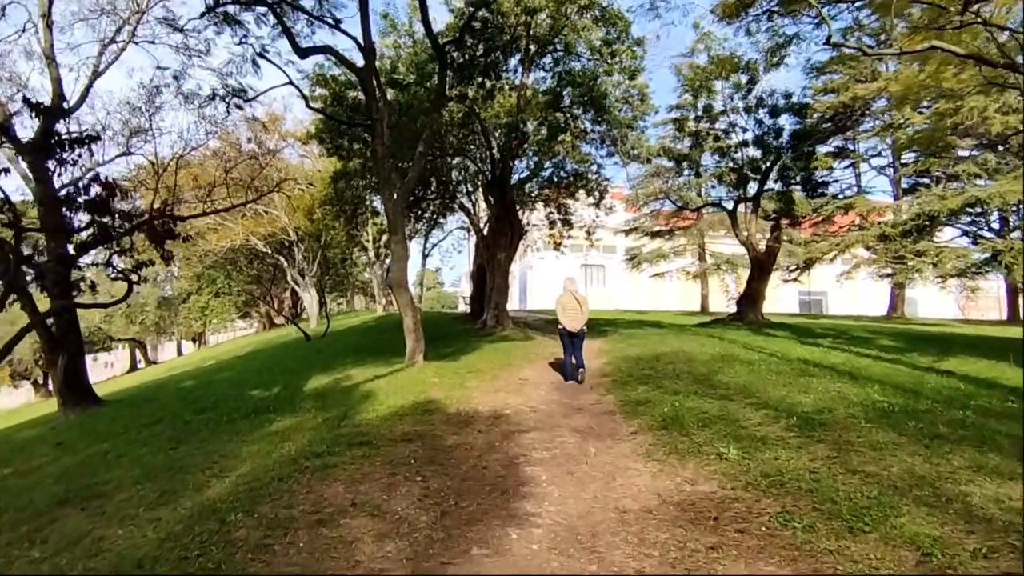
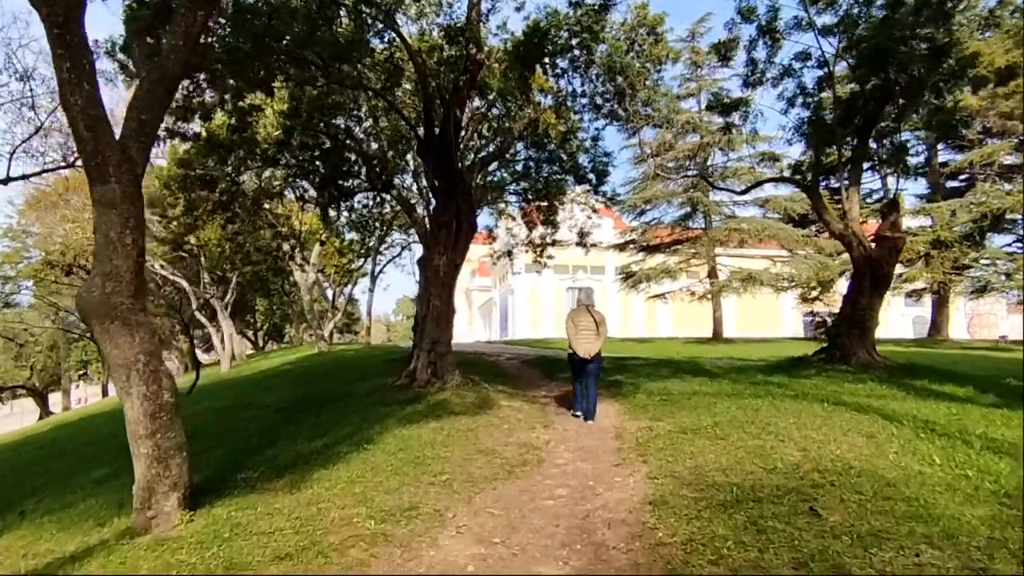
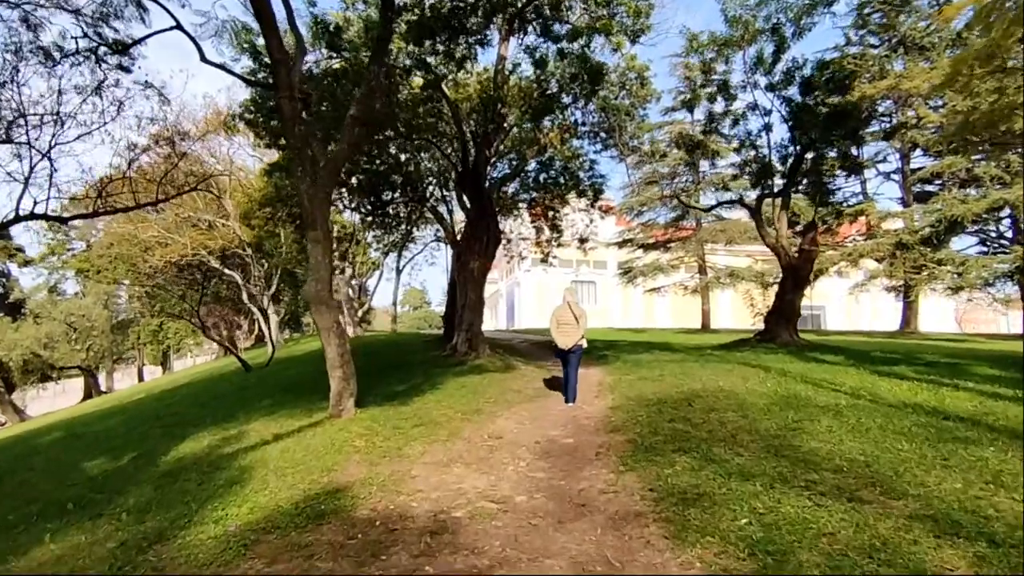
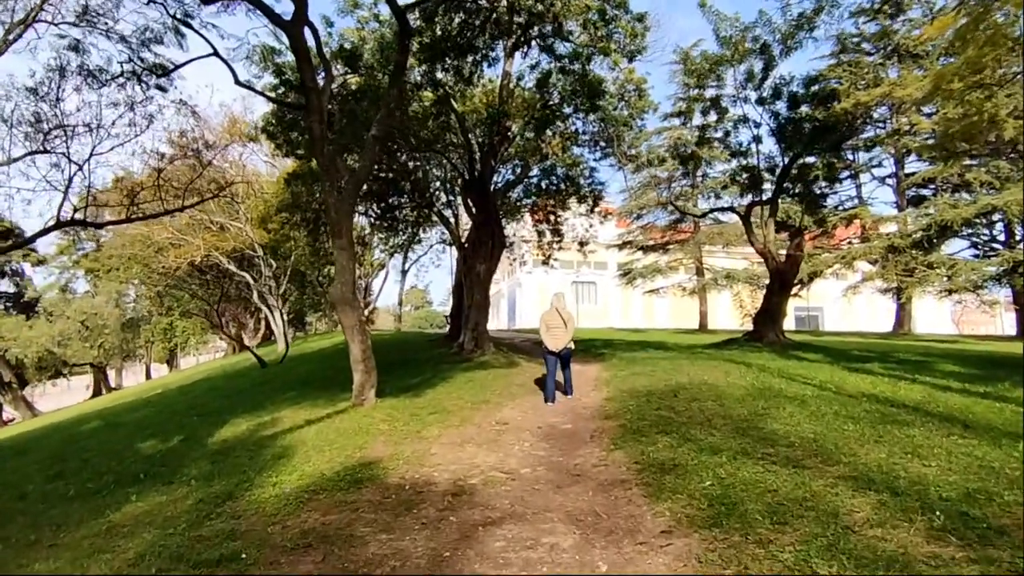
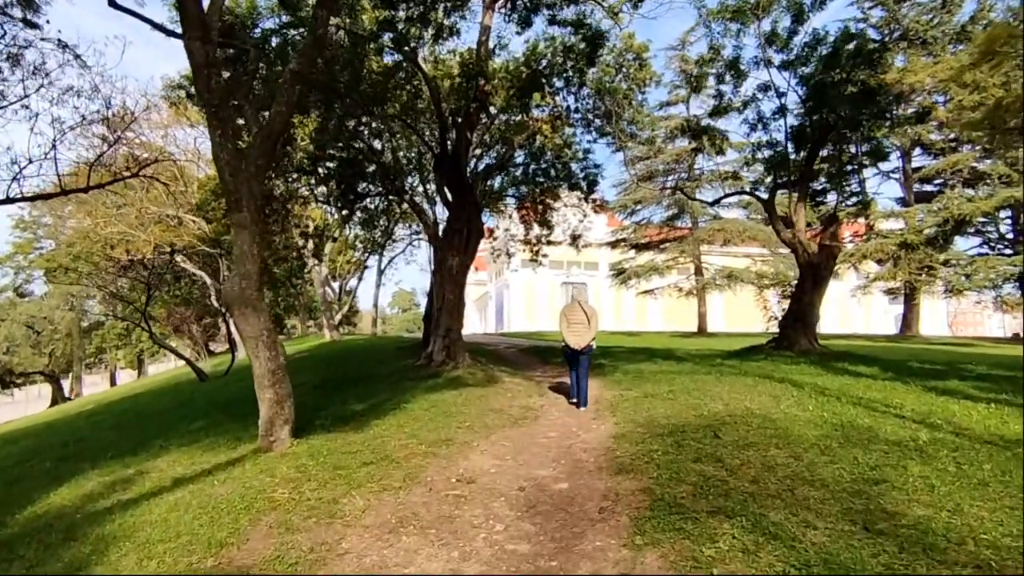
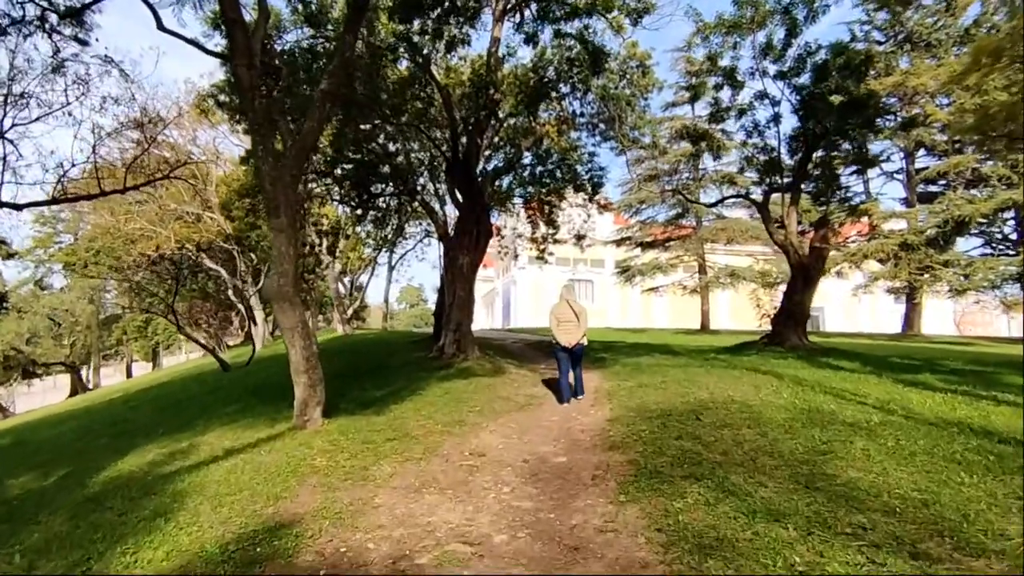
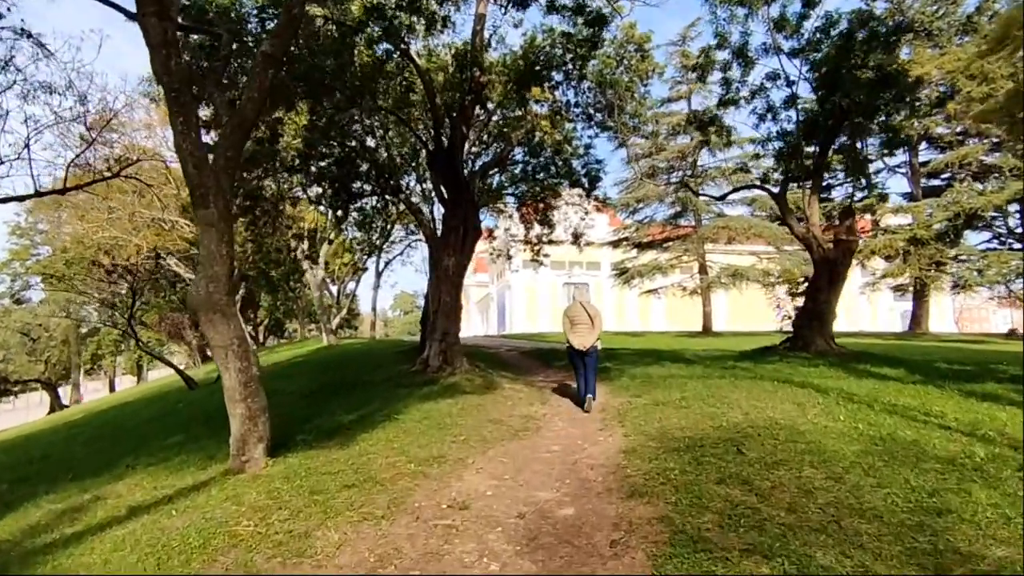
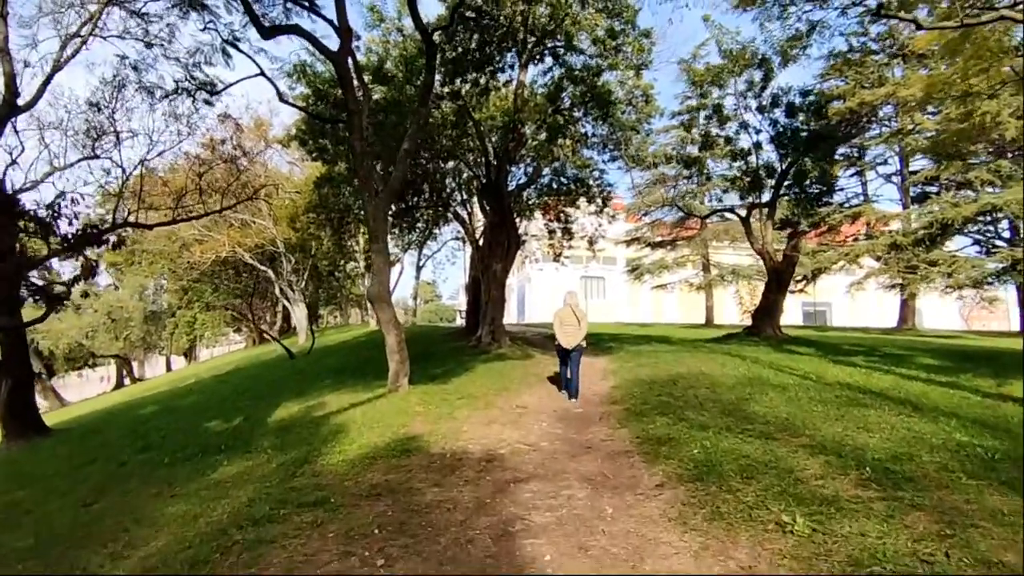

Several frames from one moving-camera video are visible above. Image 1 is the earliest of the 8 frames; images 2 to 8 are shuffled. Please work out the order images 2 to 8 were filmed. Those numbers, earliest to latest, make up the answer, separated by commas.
8, 4, 3, 6, 5, 7, 2
